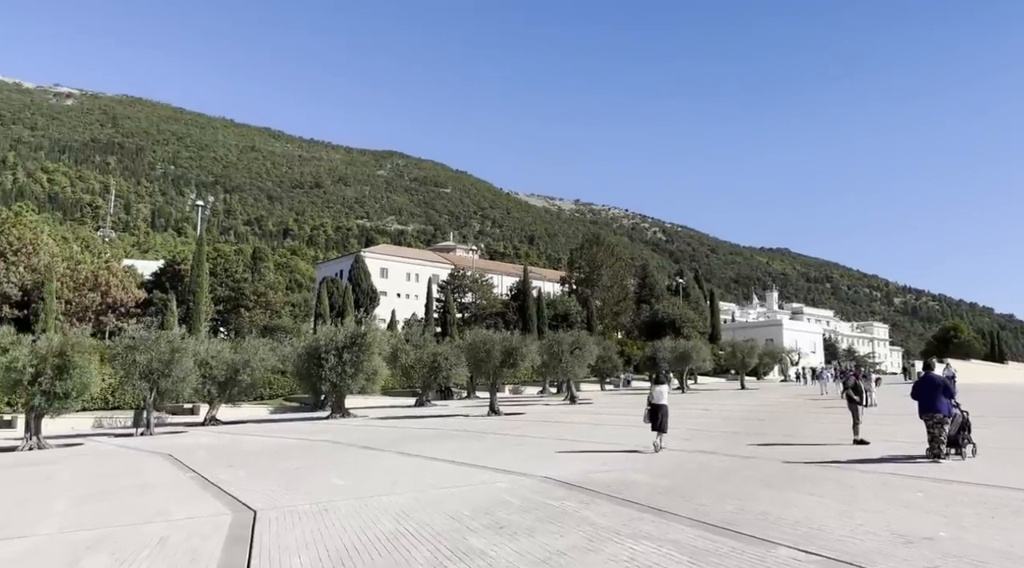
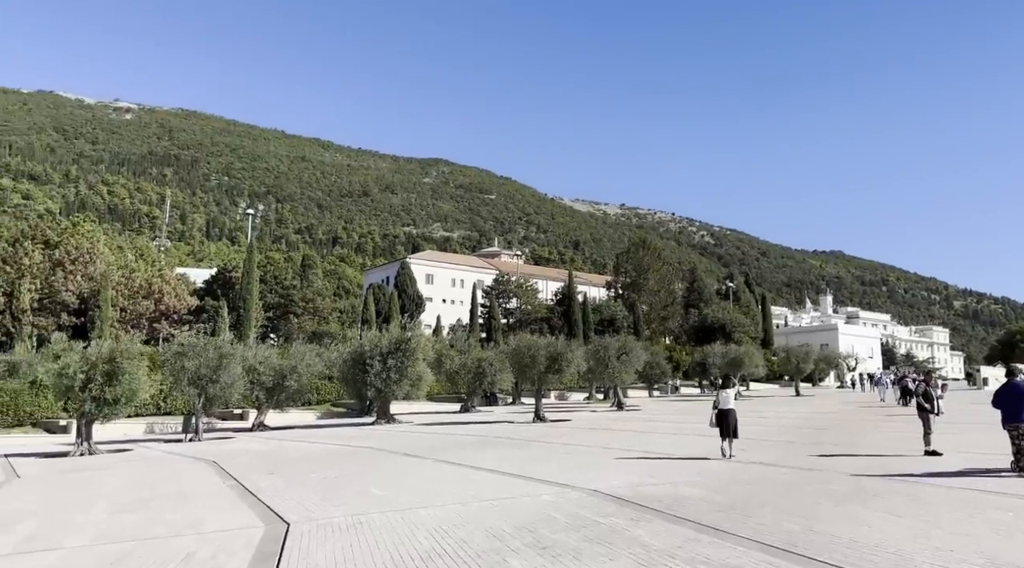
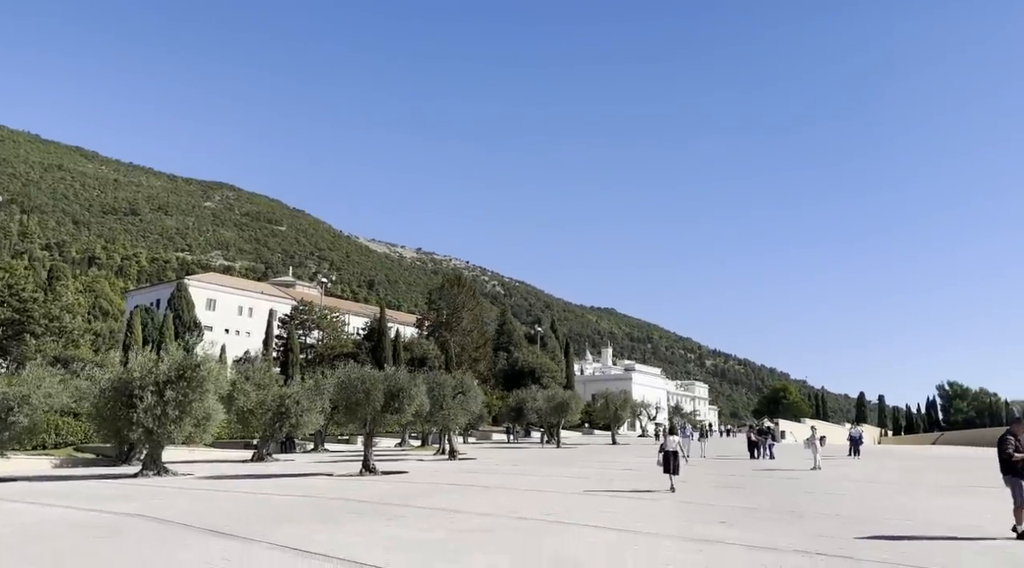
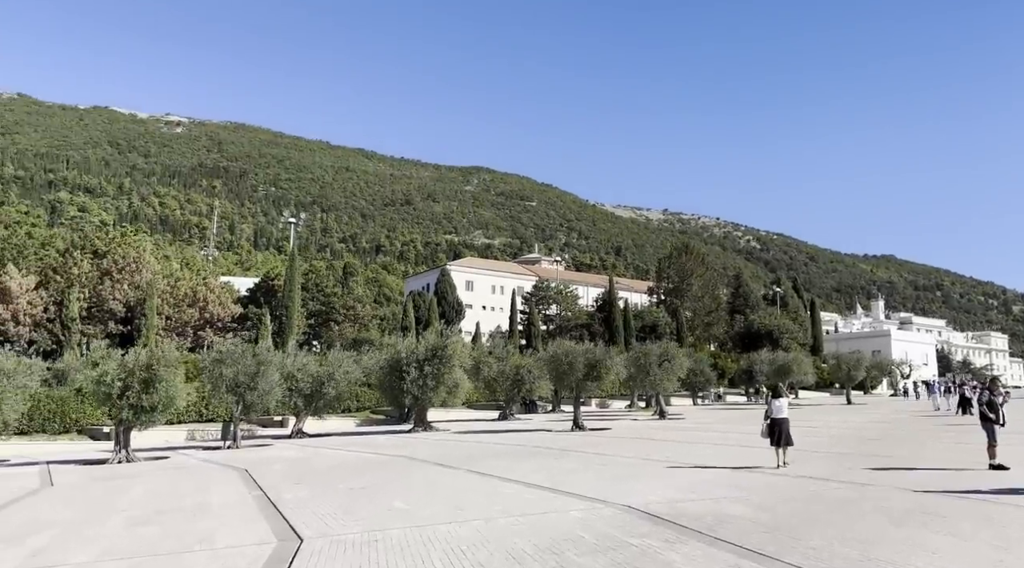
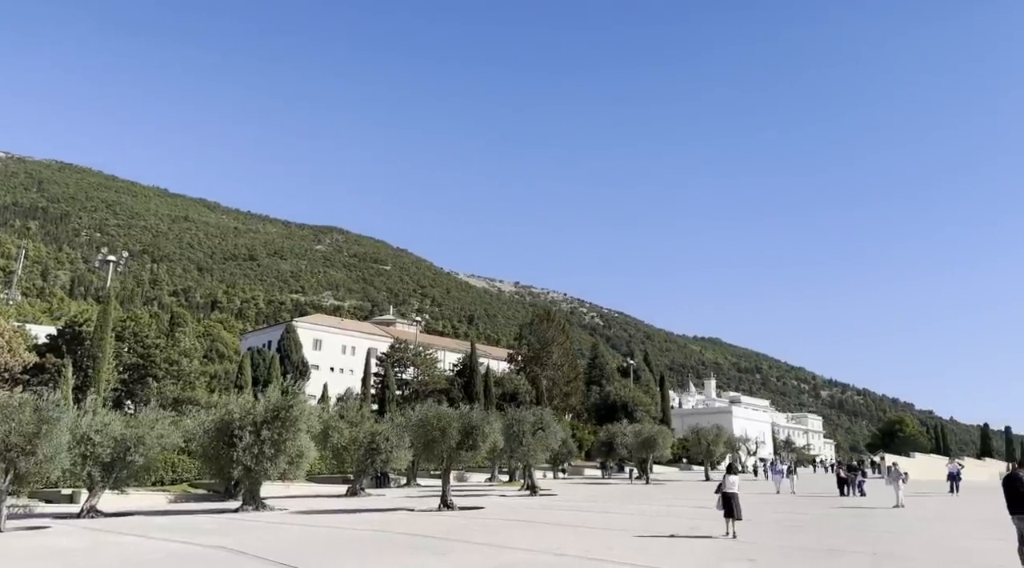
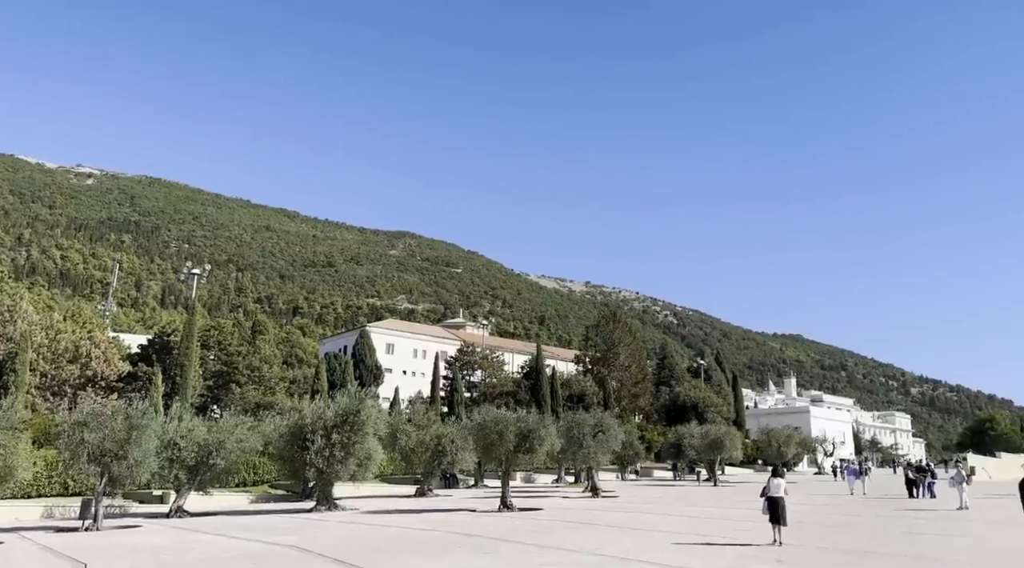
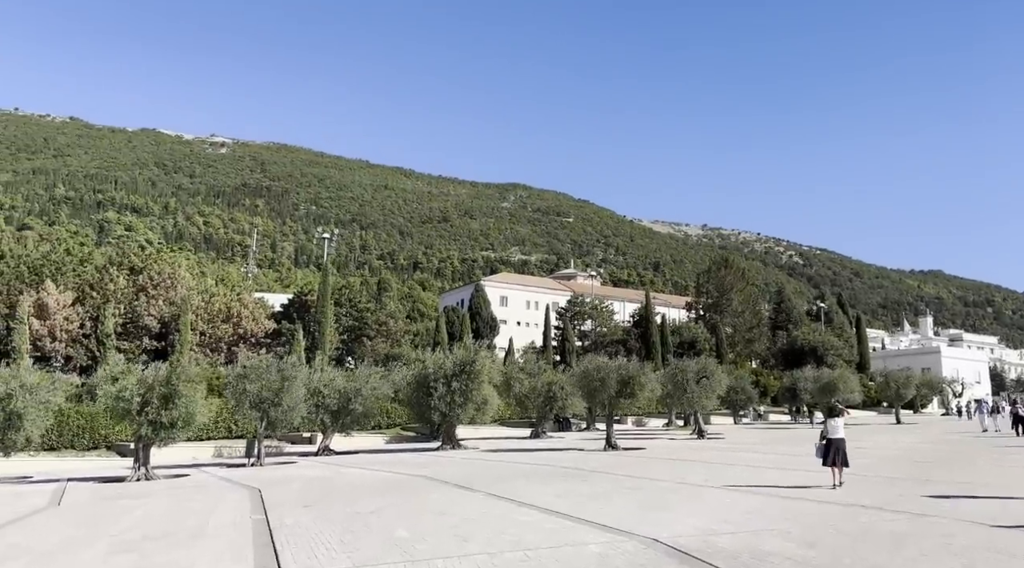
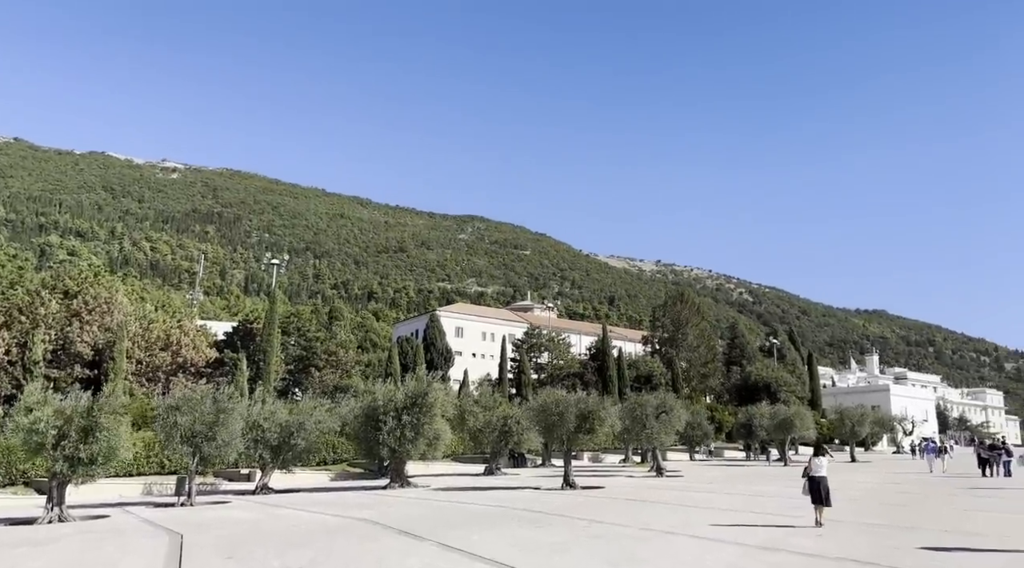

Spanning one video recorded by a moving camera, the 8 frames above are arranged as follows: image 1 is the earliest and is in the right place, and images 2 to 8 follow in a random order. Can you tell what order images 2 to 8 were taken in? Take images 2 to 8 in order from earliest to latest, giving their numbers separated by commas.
2, 4, 7, 8, 6, 5, 3
